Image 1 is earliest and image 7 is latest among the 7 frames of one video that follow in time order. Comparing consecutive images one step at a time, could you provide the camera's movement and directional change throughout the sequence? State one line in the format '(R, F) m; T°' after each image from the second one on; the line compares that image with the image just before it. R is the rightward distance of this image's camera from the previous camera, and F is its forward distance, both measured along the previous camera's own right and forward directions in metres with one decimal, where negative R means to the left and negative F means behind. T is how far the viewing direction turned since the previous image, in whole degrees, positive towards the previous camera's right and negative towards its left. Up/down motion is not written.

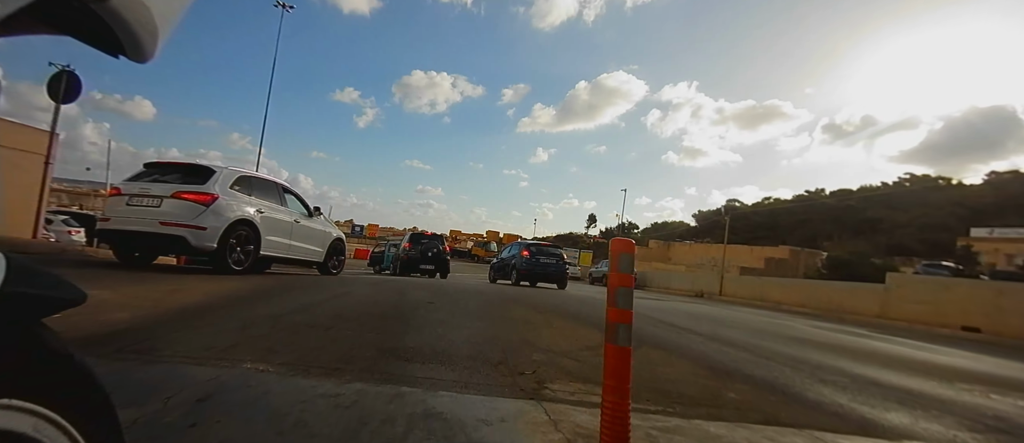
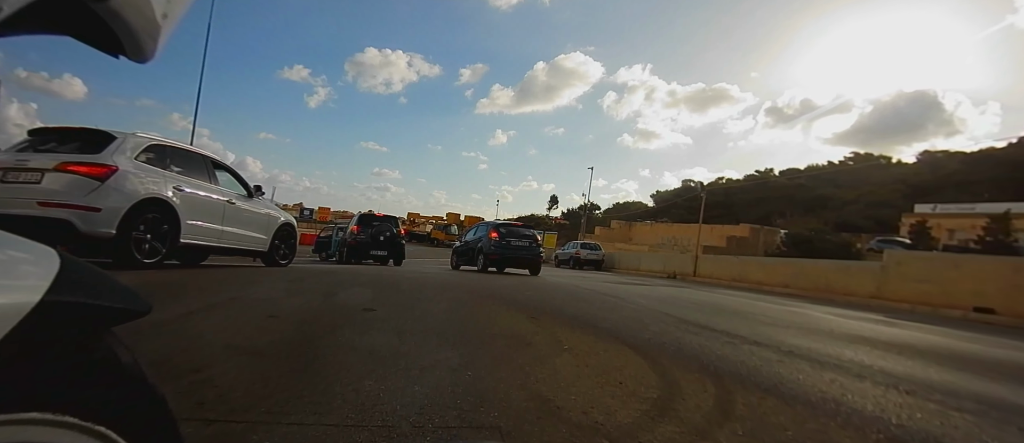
(-0.1, +1.5) m; +5°
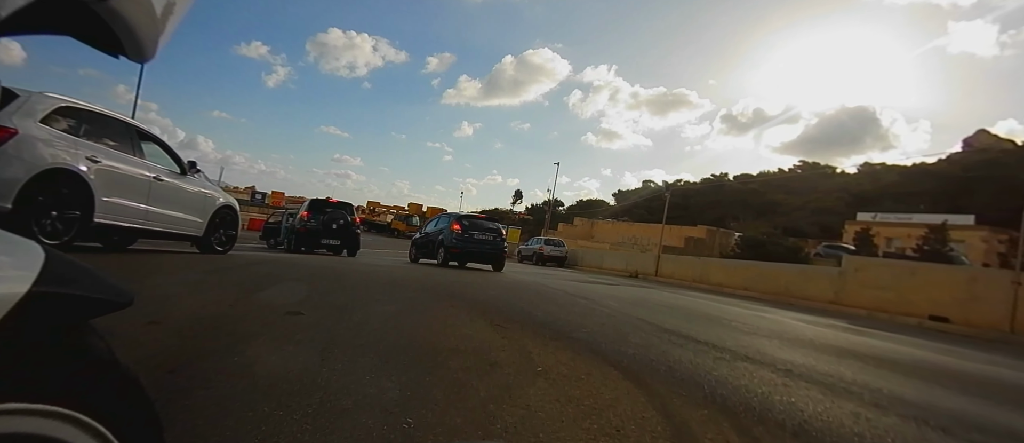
(0.0, +0.5) m; +5°
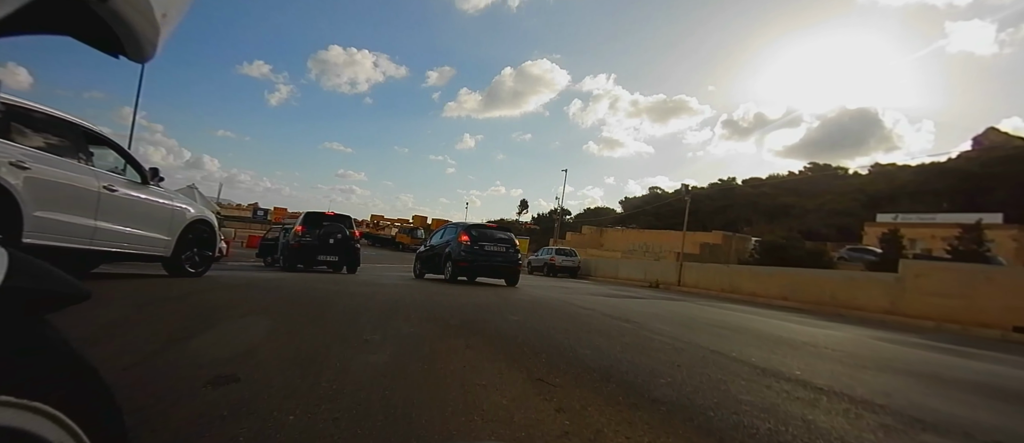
(-0.2, +0.9) m; -1°
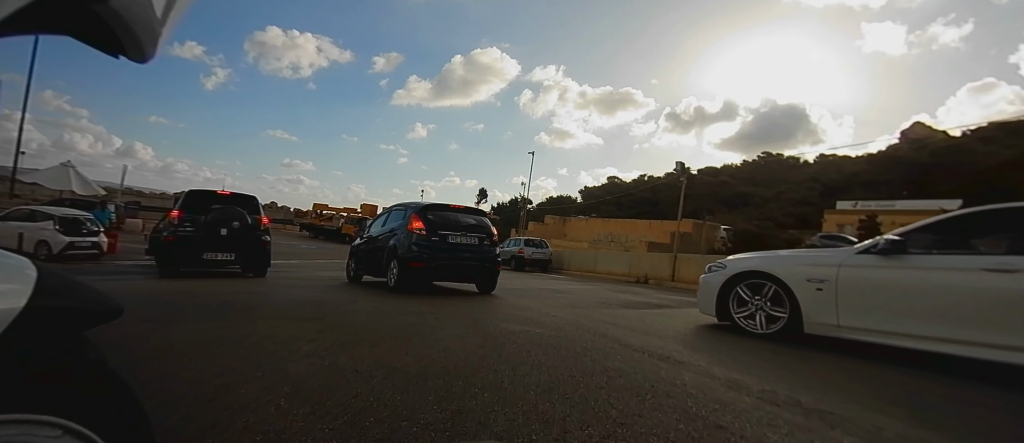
(-0.3, +2.7) m; +6°
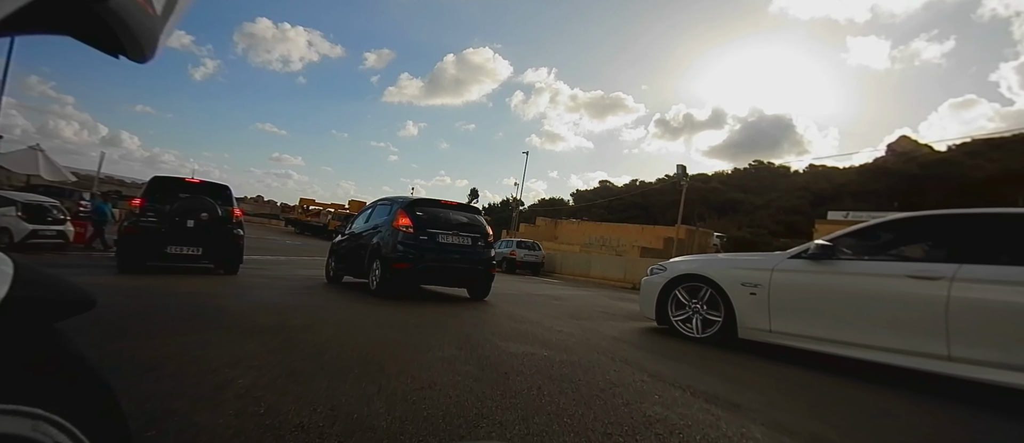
(-0.1, +0.6) m; +2°
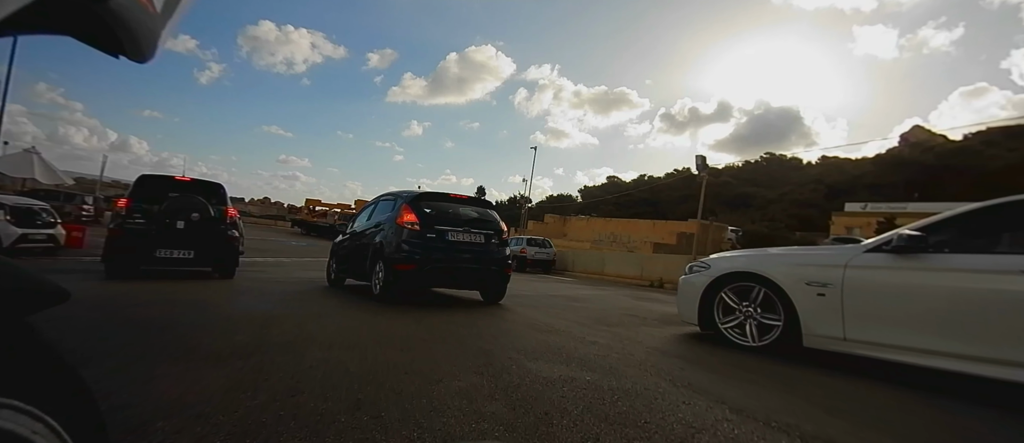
(-0.1, +0.6) m; -1°
